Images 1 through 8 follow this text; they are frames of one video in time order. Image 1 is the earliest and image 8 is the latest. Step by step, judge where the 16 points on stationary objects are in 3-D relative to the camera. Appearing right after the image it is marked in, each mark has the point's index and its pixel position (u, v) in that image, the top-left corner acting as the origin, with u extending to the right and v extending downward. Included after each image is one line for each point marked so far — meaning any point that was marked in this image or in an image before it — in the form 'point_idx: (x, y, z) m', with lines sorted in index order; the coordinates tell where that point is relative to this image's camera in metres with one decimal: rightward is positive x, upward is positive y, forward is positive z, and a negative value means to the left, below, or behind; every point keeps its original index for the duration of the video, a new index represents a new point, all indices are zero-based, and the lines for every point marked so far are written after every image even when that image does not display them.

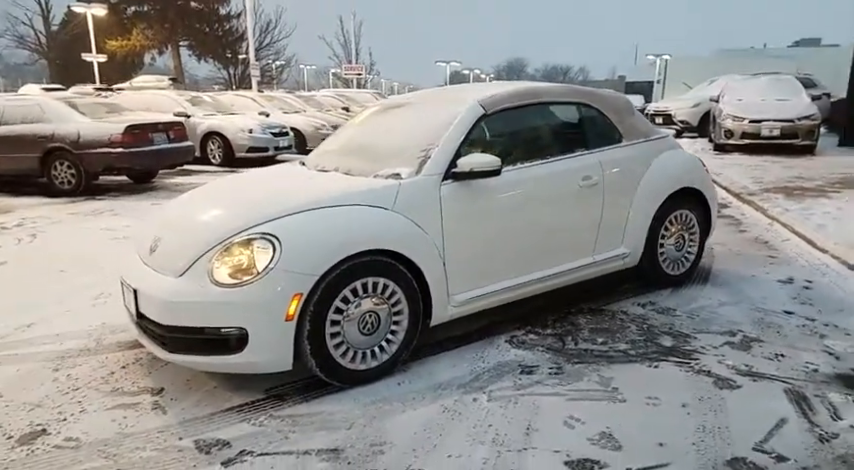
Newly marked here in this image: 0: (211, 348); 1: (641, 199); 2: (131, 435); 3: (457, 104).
0: (-0.9, -0.5, +2.6) m
1: (+1.4, +0.2, +4.1) m
2: (-1.2, -0.8, +2.4) m
3: (+0.2, +0.7, +3.5) m
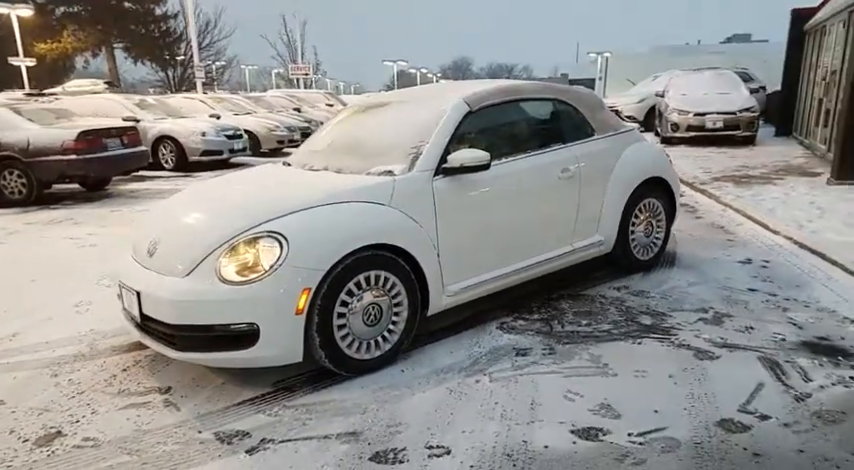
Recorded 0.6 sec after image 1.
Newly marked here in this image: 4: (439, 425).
0: (-0.9, -0.5, +2.7) m
1: (+1.3, +0.3, +4.3) m
2: (-1.1, -0.8, +2.5) m
3: (+0.1, +0.8, +3.6) m
4: (+0.1, -0.8, +2.4) m
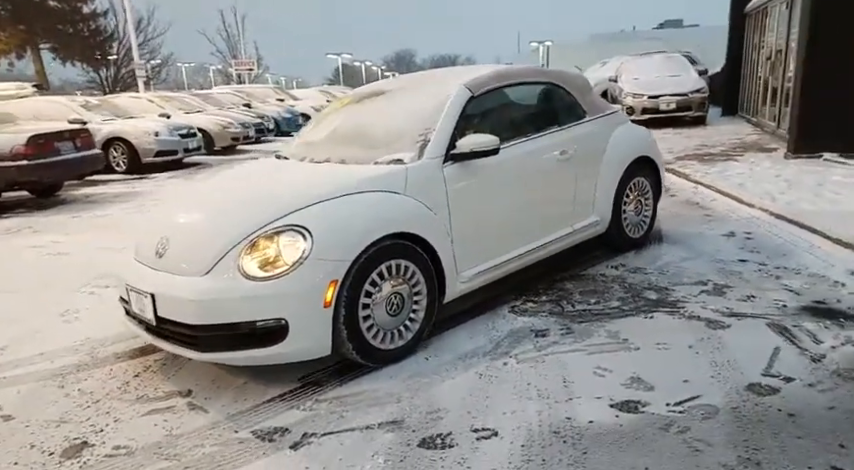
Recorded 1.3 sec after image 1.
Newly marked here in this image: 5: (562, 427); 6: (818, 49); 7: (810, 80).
0: (-0.8, -0.5, +2.6) m
1: (+1.3, +0.5, +4.4) m
2: (-0.9, -0.8, +2.4) m
3: (+0.1, +0.9, +3.6) m
4: (+0.2, -0.7, +2.4) m
5: (+0.5, -0.7, +2.2) m
6: (+5.1, +2.5, +8.1) m
7: (+5.1, +2.1, +8.2) m
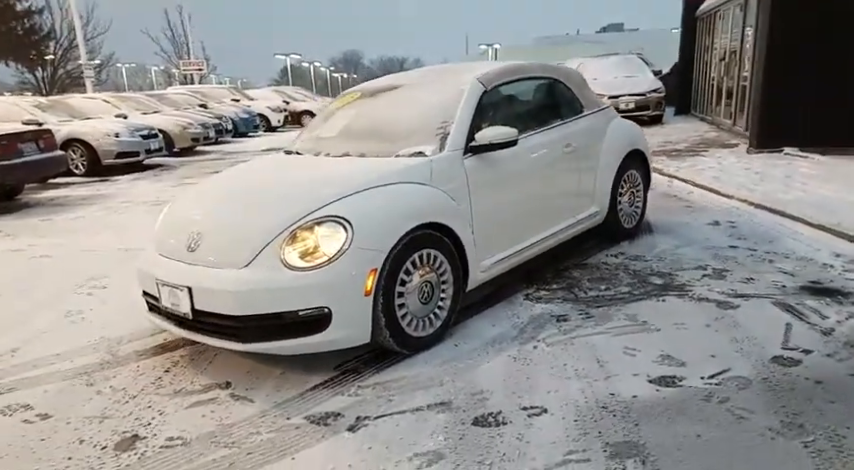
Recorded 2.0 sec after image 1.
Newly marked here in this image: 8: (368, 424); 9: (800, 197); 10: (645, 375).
0: (-0.6, -0.4, +2.7) m
1: (+1.3, +0.5, +4.5) m
2: (-0.8, -0.7, +2.4) m
3: (+0.2, +0.9, +3.7) m
4: (+0.4, -0.6, +2.5) m
5: (+0.7, -0.6, +2.4) m
6: (+4.9, +2.6, +8.5) m
7: (+4.8, +2.3, +8.6) m
8: (-0.2, -0.7, +2.3) m
9: (+3.6, +0.4, +5.8) m
10: (+0.9, -0.6, +2.6) m
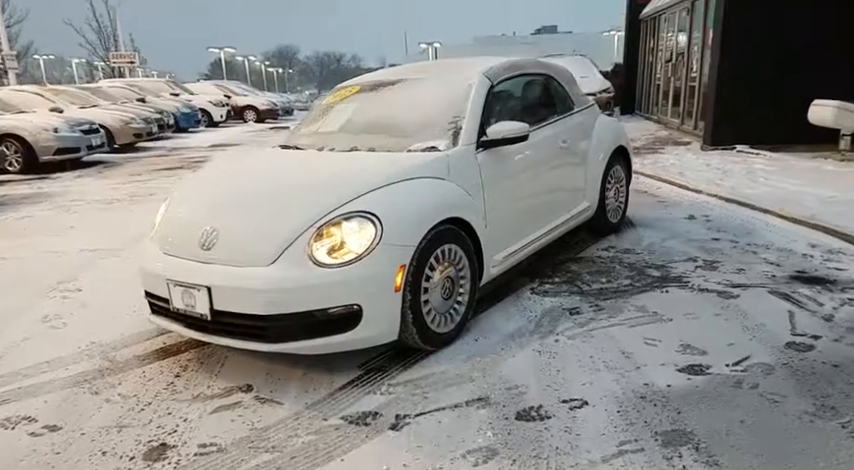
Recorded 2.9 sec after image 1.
0: (-0.5, -0.4, +2.6) m
1: (+1.3, +0.6, +4.6) m
2: (-0.6, -0.7, +2.3) m
3: (+0.2, +0.9, +3.6) m
4: (+0.5, -0.6, +2.5) m
5: (+0.9, -0.6, +2.4) m
6: (+4.4, +2.7, +8.9) m
7: (+4.4, +2.4, +9.0) m
8: (-0.1, -0.7, +2.3) m
9: (+3.4, +0.4, +6.1) m
10: (+1.1, -0.6, +2.6) m
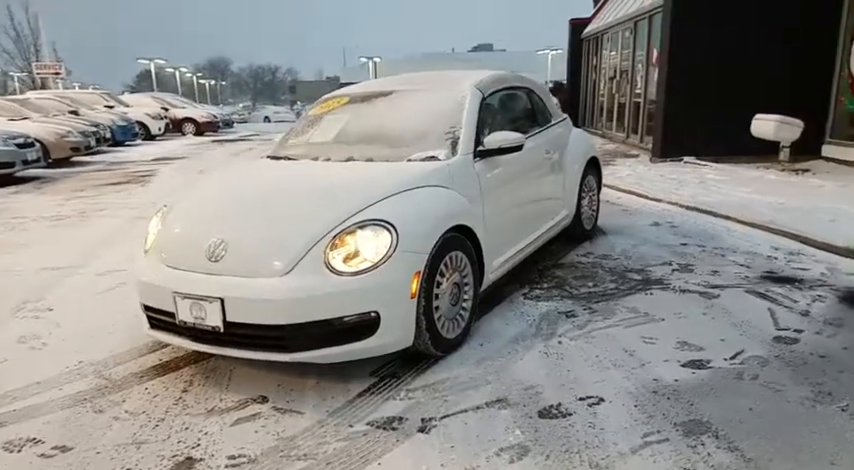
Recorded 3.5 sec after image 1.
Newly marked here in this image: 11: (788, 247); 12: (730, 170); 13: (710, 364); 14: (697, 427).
0: (-0.4, -0.4, +2.6) m
1: (+1.1, +0.5, +4.8) m
2: (-0.5, -0.8, +2.3) m
3: (+0.2, +0.9, +3.7) m
4: (+0.6, -0.6, +2.6) m
5: (+0.9, -0.6, +2.5) m
6: (+3.9, +2.6, +9.4) m
7: (+3.8, +2.3, +9.5) m
8: (0.0, -0.7, +2.3) m
9: (+3.1, +0.4, +6.5) m
10: (+1.1, -0.6, +2.7) m
11: (+2.7, -0.1, +4.6) m
12: (+4.2, +0.9, +8.5) m
13: (+1.2, -0.6, +2.7) m
14: (+1.0, -0.7, +2.2) m
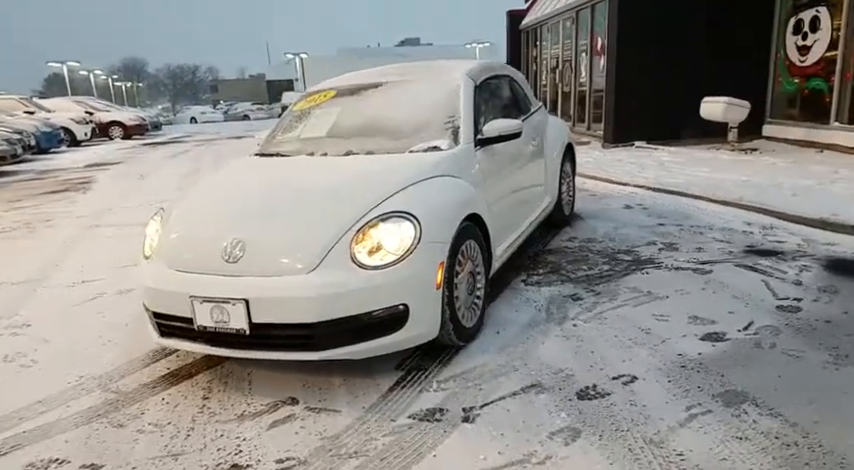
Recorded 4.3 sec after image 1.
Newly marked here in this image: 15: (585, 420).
0: (-0.3, -0.4, +2.5) m
1: (+1.0, +0.6, +4.9) m
2: (-0.3, -0.7, +2.2) m
3: (+0.1, +1.0, +3.7) m
4: (+0.7, -0.6, +2.7) m
5: (+1.1, -0.5, +2.6) m
6: (+3.2, +2.9, +9.7) m
7: (+3.1, +2.5, +9.8) m
8: (+0.2, -0.7, +2.3) m
9: (+2.8, +0.6, +6.7) m
10: (+1.2, -0.5, +2.8) m
11: (+2.6, +0.1, +4.8) m
12: (+3.7, +1.2, +8.9) m
13: (+1.4, -0.5, +2.8) m
14: (+1.1, -0.6, +2.3) m
15: (+0.6, -0.7, +2.2) m
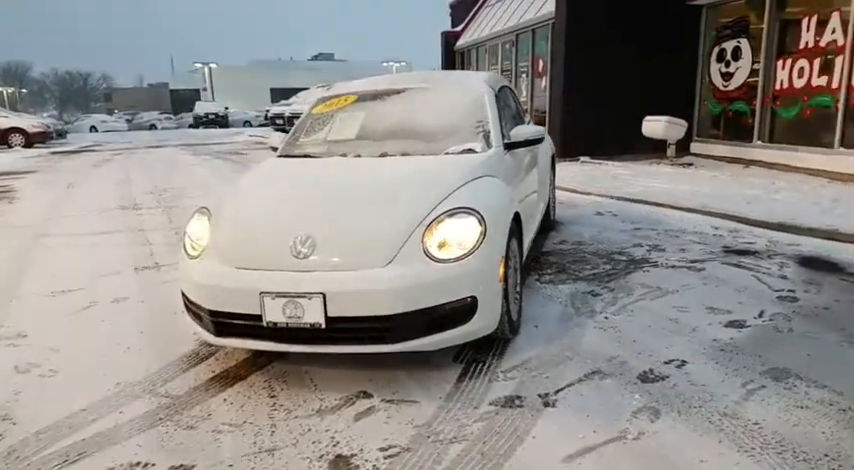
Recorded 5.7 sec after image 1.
0: (0.0, -0.4, +2.6) m
1: (+1.0, +0.6, +5.1) m
2: (0.0, -0.7, +2.3) m
3: (+0.2, +0.9, +3.9) m
4: (+1.0, -0.5, +2.9) m
5: (+1.4, -0.5, +2.8) m
6: (+2.5, +2.7, +10.2) m
7: (+2.4, +2.4, +10.3) m
8: (+0.5, -0.7, +2.5) m
9: (+2.5, +0.5, +7.2) m
10: (+1.5, -0.4, +3.1) m
11: (+2.6, +0.1, +5.3) m
12: (+3.1, +1.1, +9.4) m
13: (+1.6, -0.4, +3.1) m
14: (+1.5, -0.6, +2.5) m
15: (+0.9, -0.6, +2.4) m
